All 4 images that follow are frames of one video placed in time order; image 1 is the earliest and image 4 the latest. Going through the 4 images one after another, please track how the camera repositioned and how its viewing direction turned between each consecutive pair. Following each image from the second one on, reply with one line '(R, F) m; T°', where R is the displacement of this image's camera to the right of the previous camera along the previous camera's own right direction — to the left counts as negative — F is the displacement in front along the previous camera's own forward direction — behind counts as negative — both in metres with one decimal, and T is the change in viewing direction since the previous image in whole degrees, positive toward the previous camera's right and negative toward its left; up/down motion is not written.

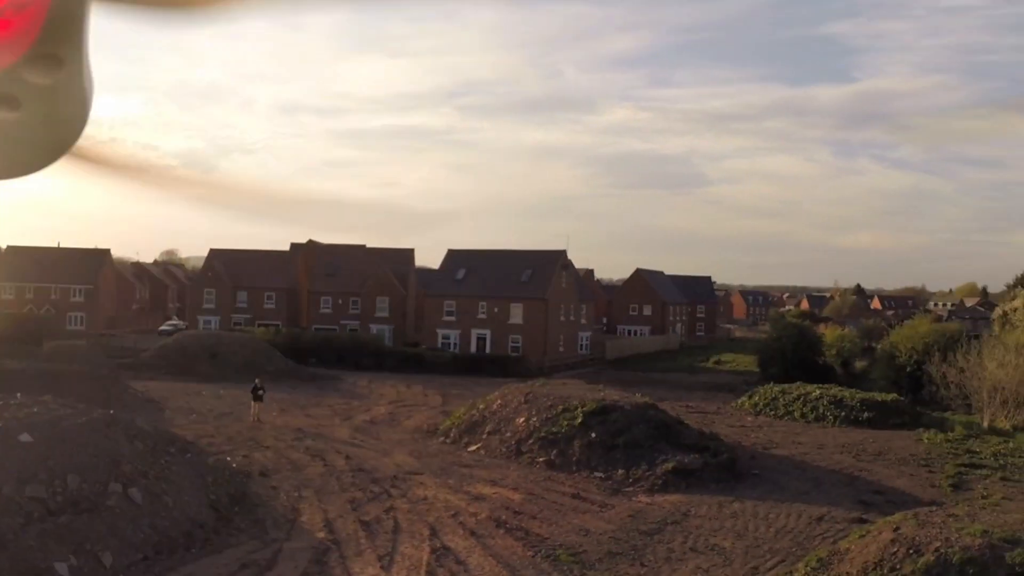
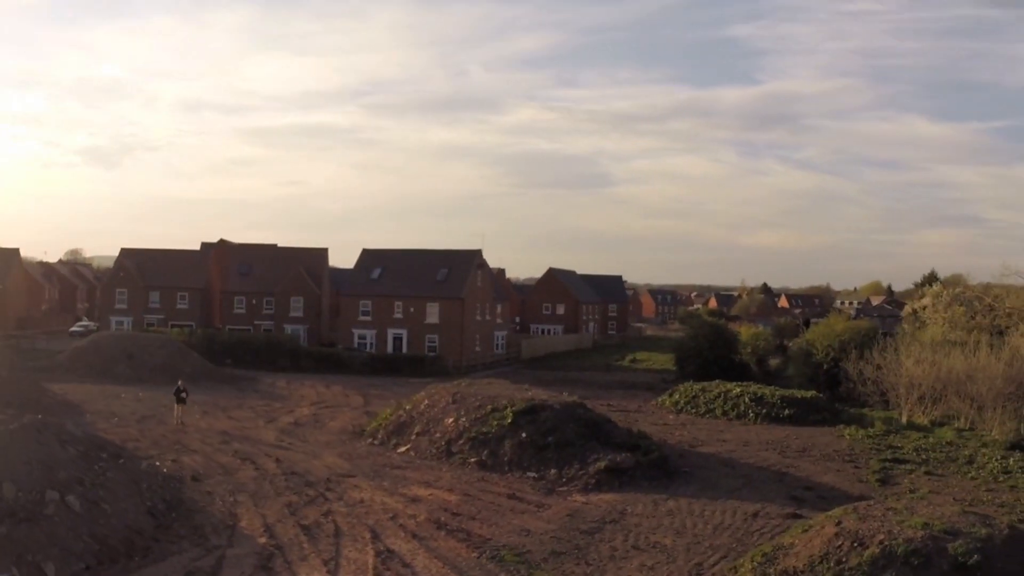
(-0.4, +0.1) m; +5°
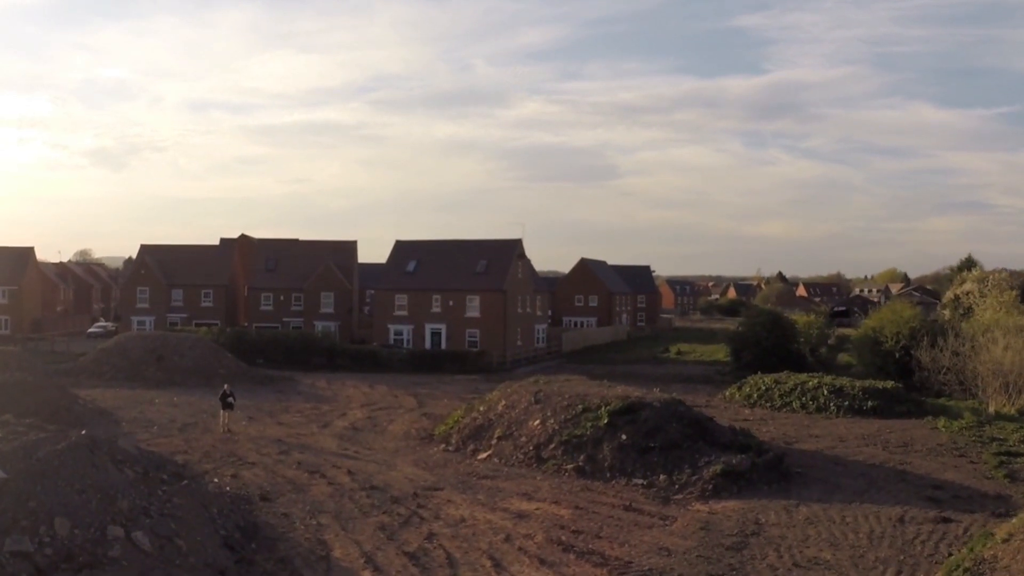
(-1.7, +2.3) m; 0°
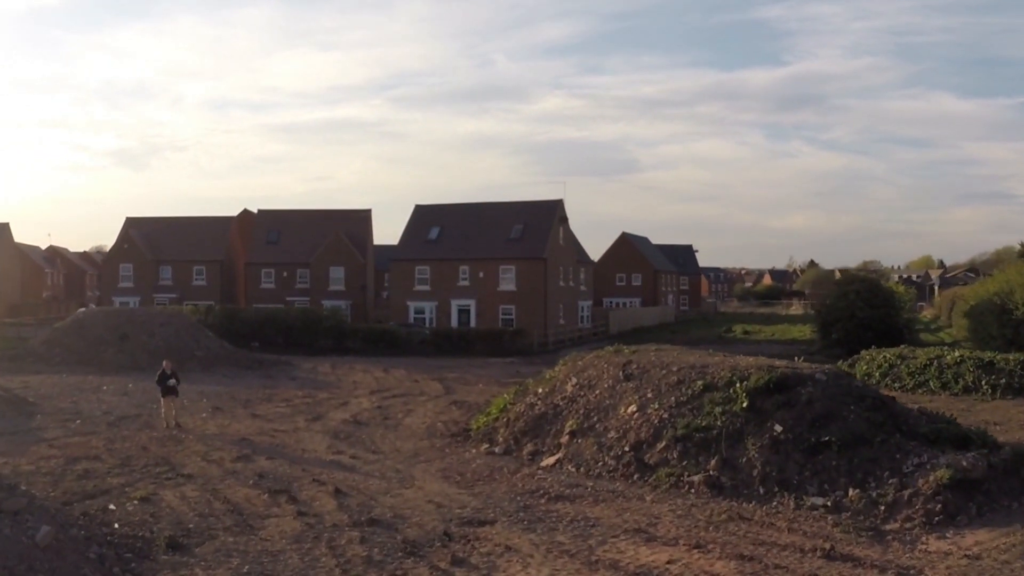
(-0.7, +6.6) m; -1°
